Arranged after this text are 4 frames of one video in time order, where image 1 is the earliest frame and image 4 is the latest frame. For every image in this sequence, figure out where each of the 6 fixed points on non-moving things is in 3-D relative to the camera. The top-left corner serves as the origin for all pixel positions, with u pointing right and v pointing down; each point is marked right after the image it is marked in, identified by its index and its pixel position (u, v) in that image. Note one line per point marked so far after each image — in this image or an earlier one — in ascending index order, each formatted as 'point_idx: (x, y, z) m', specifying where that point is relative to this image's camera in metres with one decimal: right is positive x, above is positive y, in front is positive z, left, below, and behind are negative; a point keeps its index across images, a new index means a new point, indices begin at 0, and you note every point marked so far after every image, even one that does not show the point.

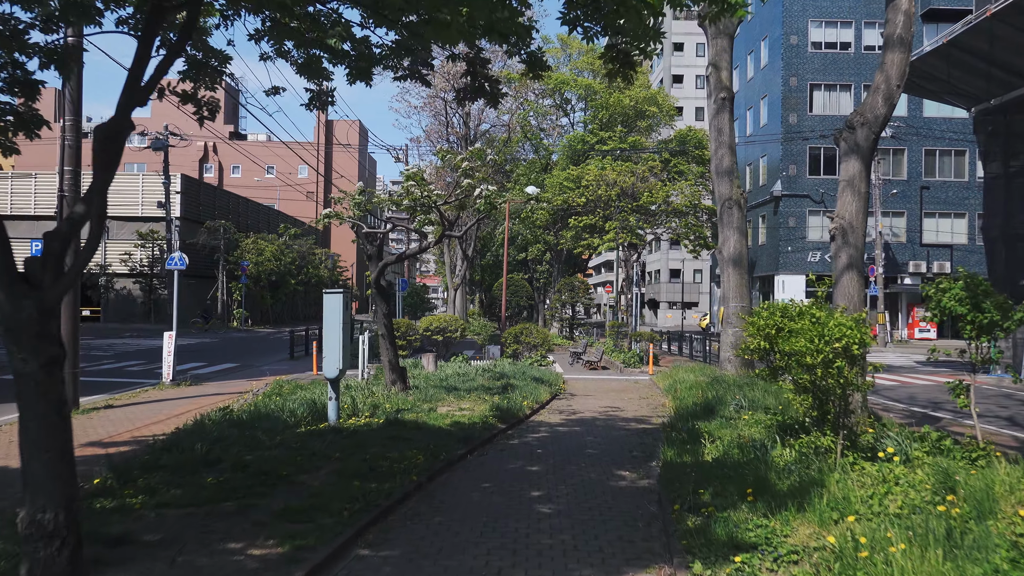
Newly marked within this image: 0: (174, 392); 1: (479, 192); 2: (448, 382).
0: (-6.0, -1.9, +14.4) m
1: (-0.7, +2.0, +15.4) m
2: (-1.1, -1.6, +13.7) m
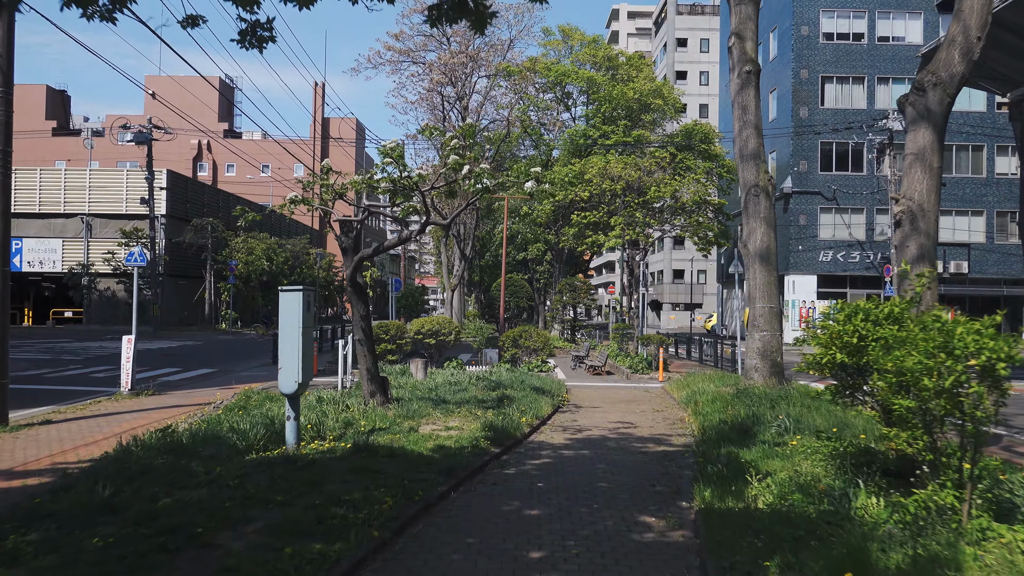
0: (-6.1, -1.8, +12.8) m
1: (-0.7, +2.0, +13.8) m
2: (-1.2, -1.6, +12.1) m
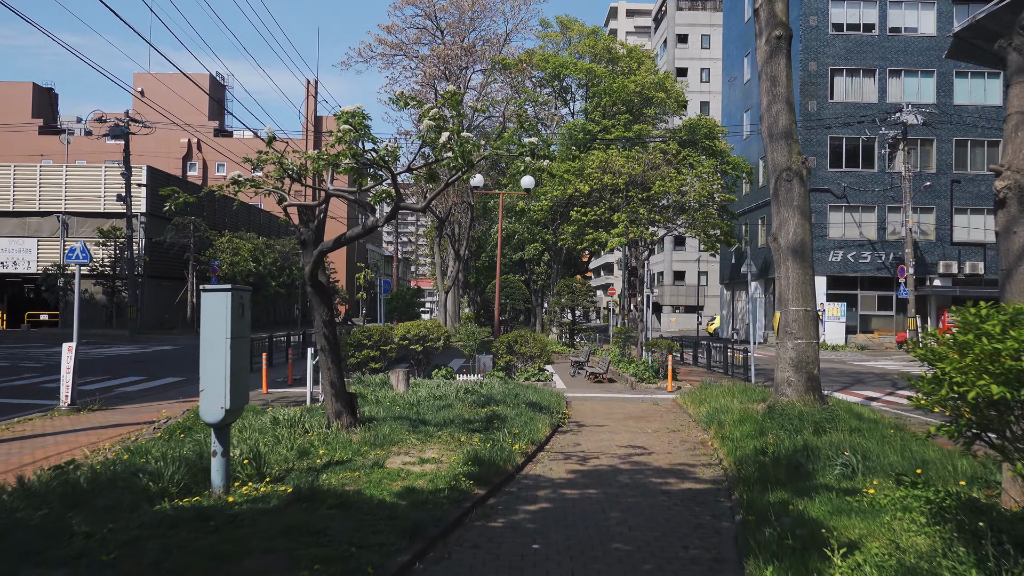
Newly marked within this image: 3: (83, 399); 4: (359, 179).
0: (-6.2, -1.9, +11.1) m
1: (-0.8, +2.0, +12.1) m
2: (-1.3, -1.6, +10.5) m
3: (-7.2, -1.9, +13.5) m
4: (-1.6, +1.1, +8.2) m
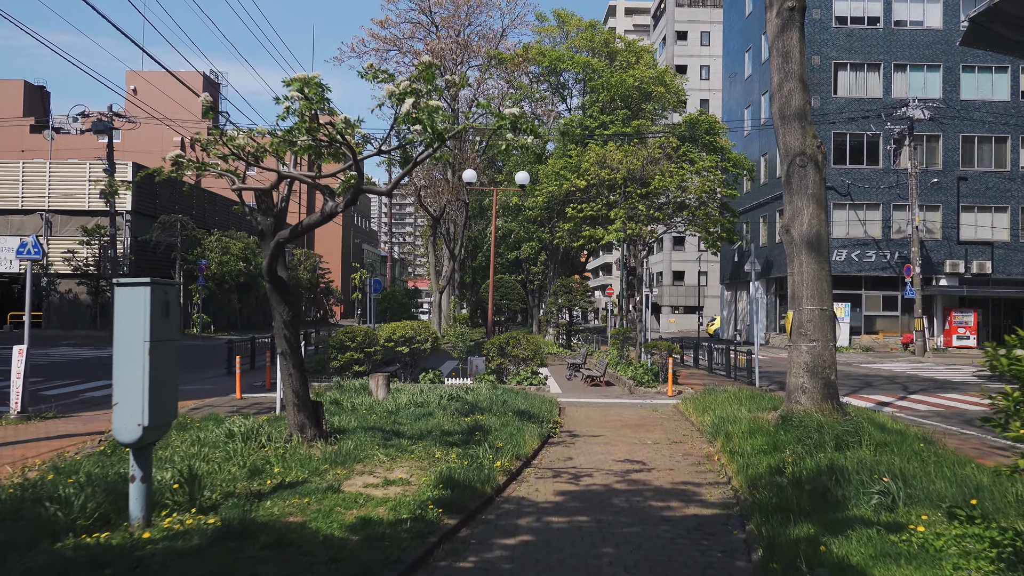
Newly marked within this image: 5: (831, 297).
0: (-6.4, -1.8, +10.2) m
1: (-1.0, +2.0, +11.2) m
2: (-1.4, -1.6, +9.5) m
3: (-7.4, -1.8, +12.5) m
4: (-1.7, +1.2, +7.3) m
5: (+3.6, -0.1, +9.0) m
